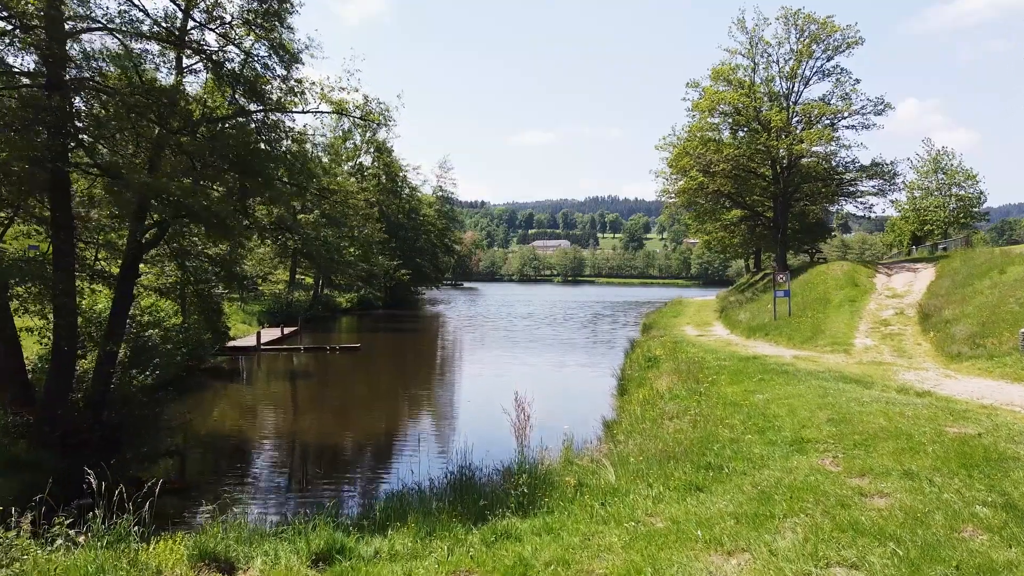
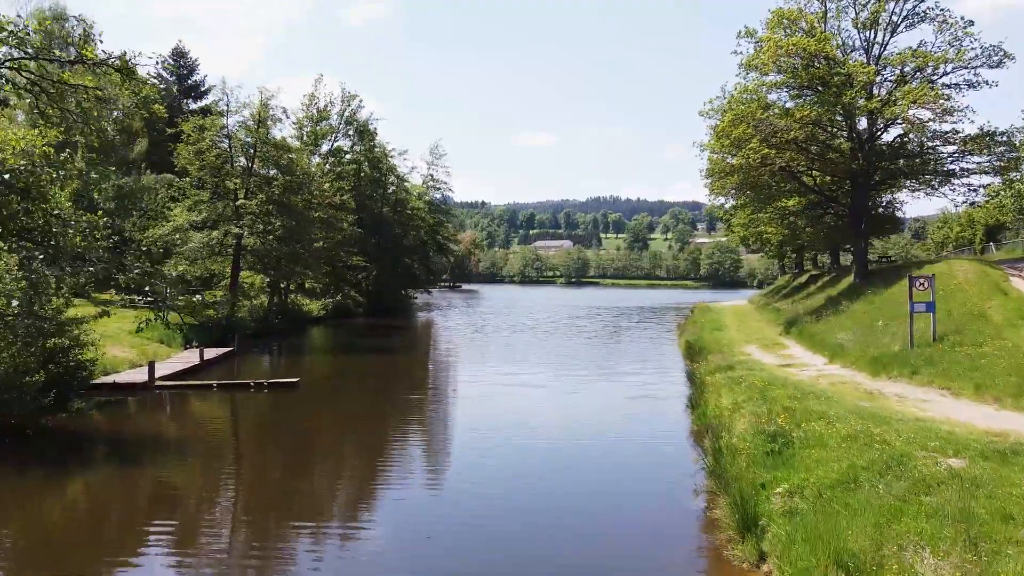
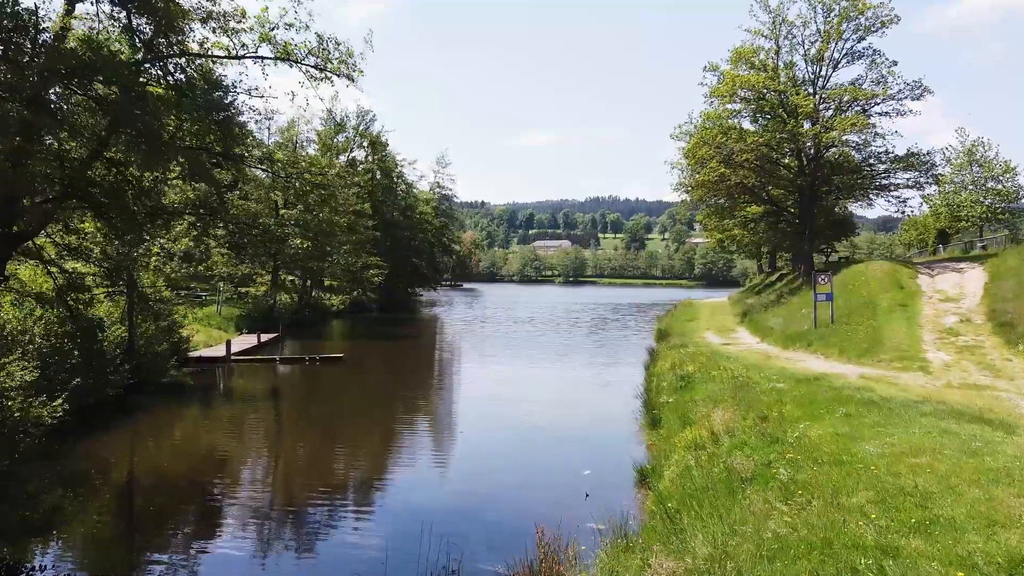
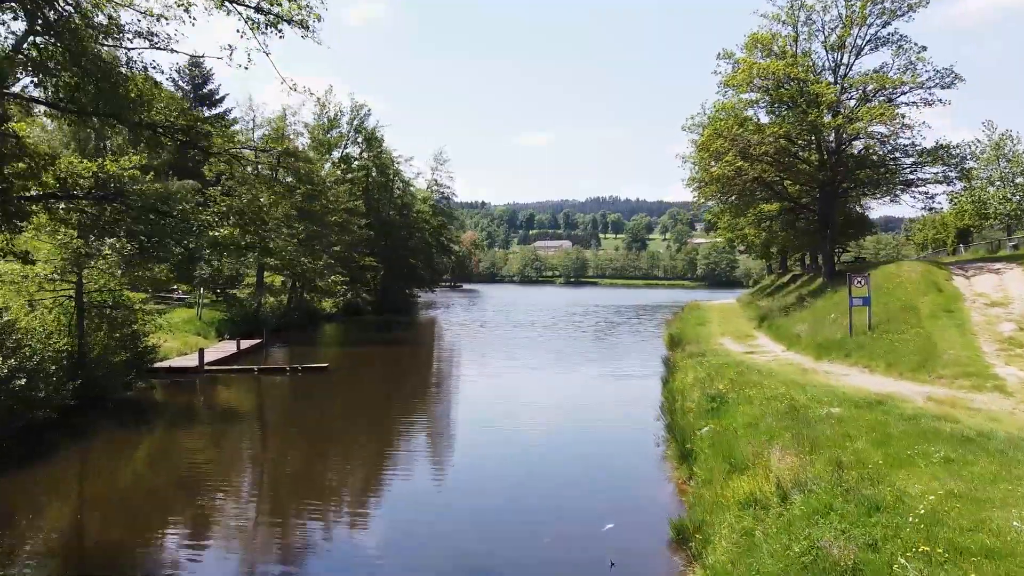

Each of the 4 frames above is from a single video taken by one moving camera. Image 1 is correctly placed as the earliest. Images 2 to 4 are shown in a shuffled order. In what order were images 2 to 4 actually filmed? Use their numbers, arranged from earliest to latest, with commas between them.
3, 4, 2
